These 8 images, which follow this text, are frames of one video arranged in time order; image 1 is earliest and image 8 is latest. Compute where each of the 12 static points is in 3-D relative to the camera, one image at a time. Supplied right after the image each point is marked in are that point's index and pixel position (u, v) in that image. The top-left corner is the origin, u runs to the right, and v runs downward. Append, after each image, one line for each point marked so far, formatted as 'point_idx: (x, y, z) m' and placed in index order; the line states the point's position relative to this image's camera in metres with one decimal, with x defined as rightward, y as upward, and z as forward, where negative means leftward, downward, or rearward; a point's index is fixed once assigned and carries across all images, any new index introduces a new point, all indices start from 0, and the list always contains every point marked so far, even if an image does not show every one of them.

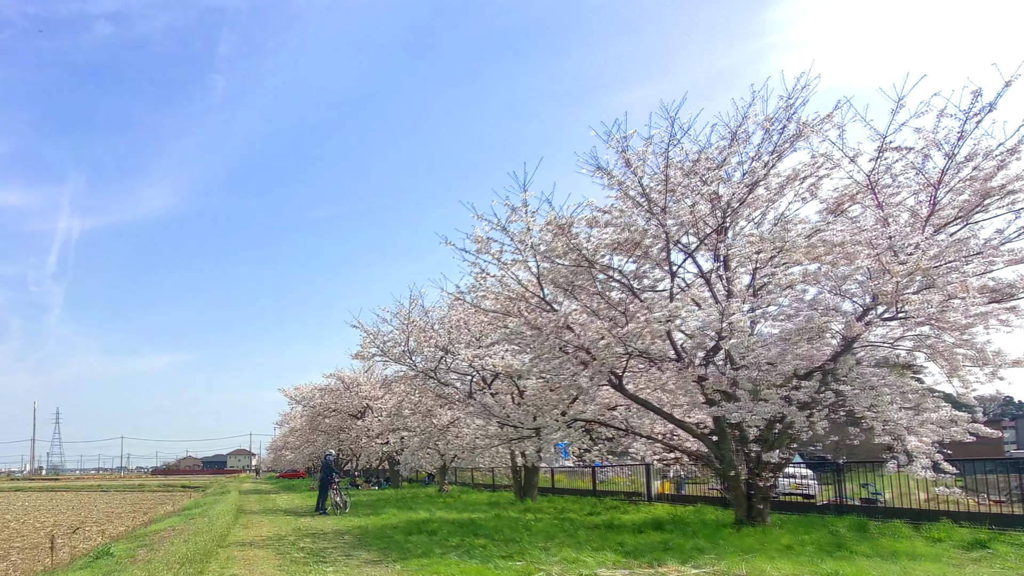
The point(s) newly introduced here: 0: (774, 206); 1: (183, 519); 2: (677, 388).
0: (+2.6, +0.8, +10.3) m
1: (-5.0, -3.5, +15.6) m
2: (+1.8, -1.1, +10.9) m
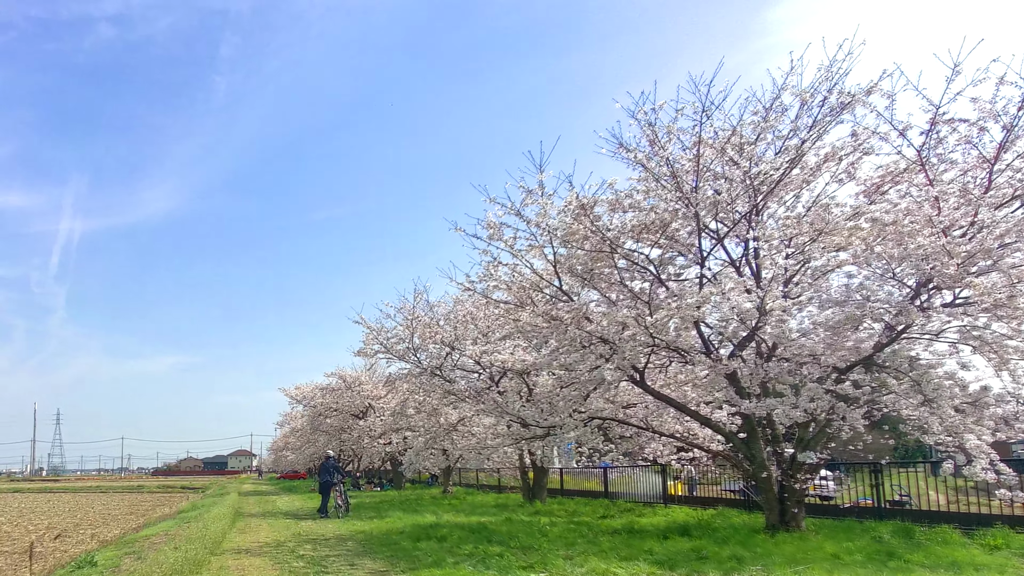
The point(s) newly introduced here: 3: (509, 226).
0: (+2.8, +0.9, +9.6) m
1: (-4.9, -3.4, +14.8) m
2: (+1.9, -1.0, +10.2) m
3: (0.0, +0.6, +10.4) m
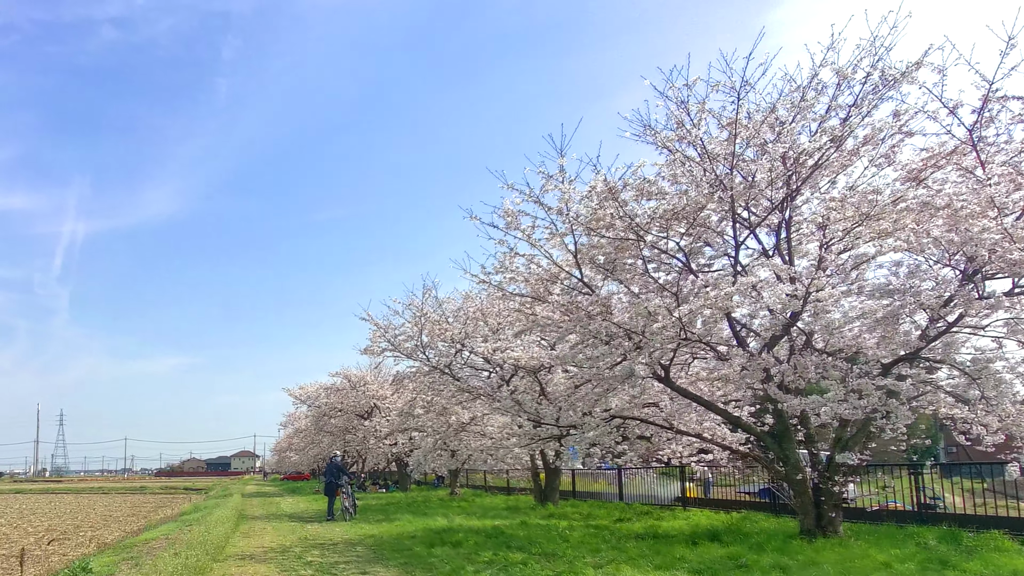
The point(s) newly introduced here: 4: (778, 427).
0: (+3.0, +1.0, +9.0) m
1: (-4.7, -3.4, +14.3) m
2: (+2.1, -0.9, +9.6) m
3: (+0.1, +0.7, +9.9) m
4: (+2.6, -1.3, +9.7) m
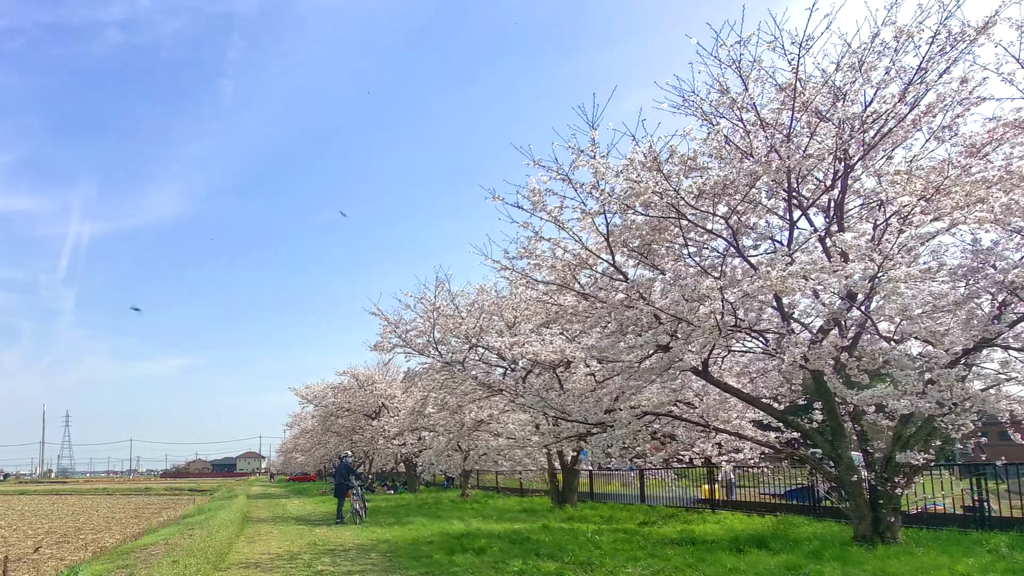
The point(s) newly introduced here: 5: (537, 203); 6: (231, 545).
0: (+3.2, +1.2, +8.3) m
1: (-4.4, -3.2, +13.5) m
2: (+2.4, -0.7, +8.8) m
3: (+0.4, +0.9, +9.1) m
4: (+2.8, -1.2, +8.9) m
5: (+0.2, +0.8, +9.3) m
6: (-2.9, -2.6, +10.5) m
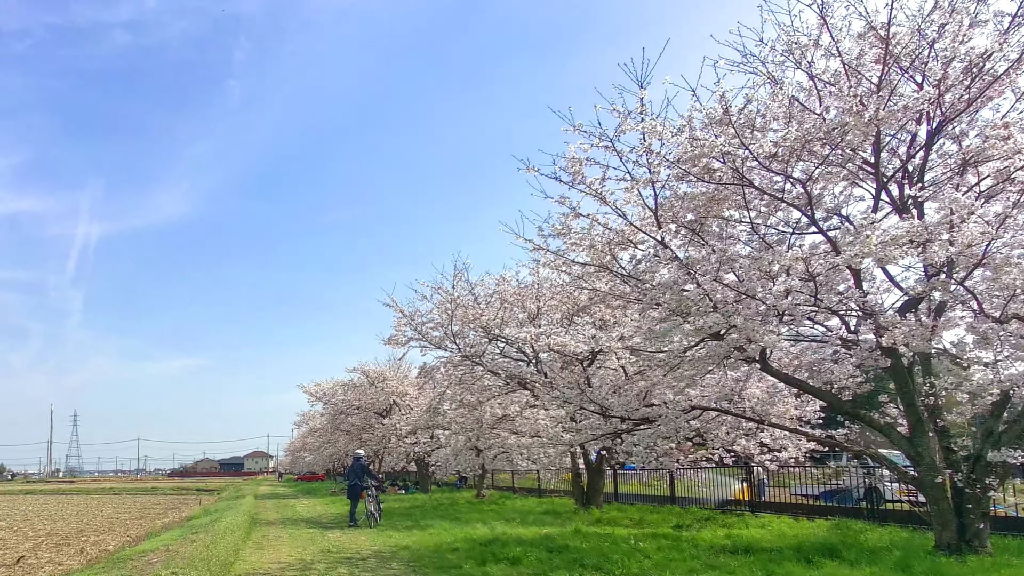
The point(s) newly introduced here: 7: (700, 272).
0: (+3.5, +1.3, +7.3) m
1: (-4.1, -3.1, +12.6) m
2: (+2.7, -0.6, +7.9) m
3: (+0.7, +1.0, +8.2) m
4: (+3.1, -1.0, +8.0) m
5: (+0.5, +1.0, +8.4) m
6: (-2.6, -2.5, +9.6) m
7: (+1.5, +0.1, +7.8) m
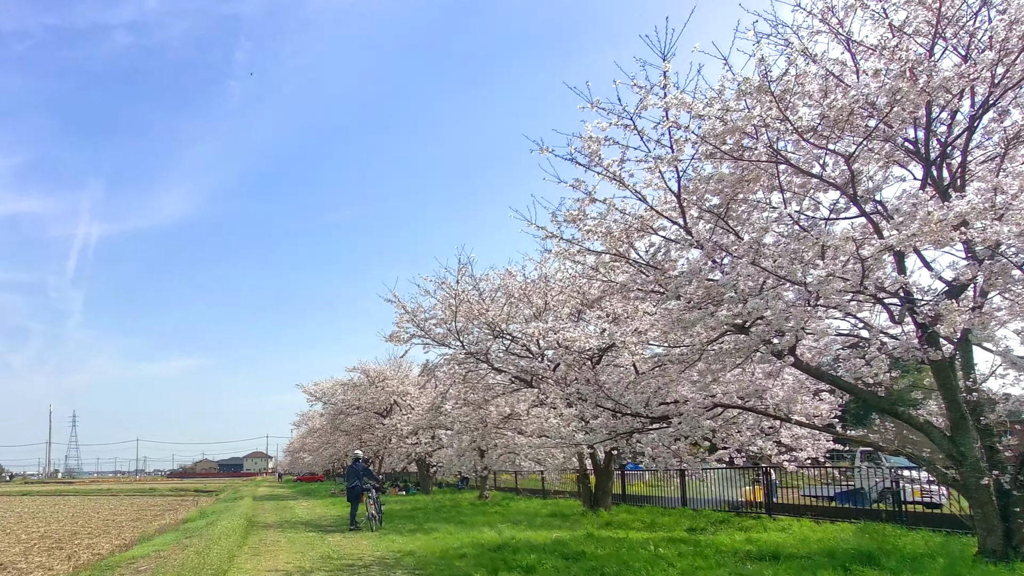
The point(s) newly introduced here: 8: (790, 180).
0: (+3.6, +1.4, +6.8) m
1: (-4.0, -3.0, +12.1) m
2: (+2.7, -0.5, +7.4) m
3: (+0.8, +1.1, +7.7) m
4: (+3.2, -0.9, +7.5) m
5: (+0.6, +1.0, +7.9) m
6: (-2.5, -2.4, +9.0) m
7: (+1.5, +0.2, +7.2) m
8: (+1.9, +0.7, +6.9) m
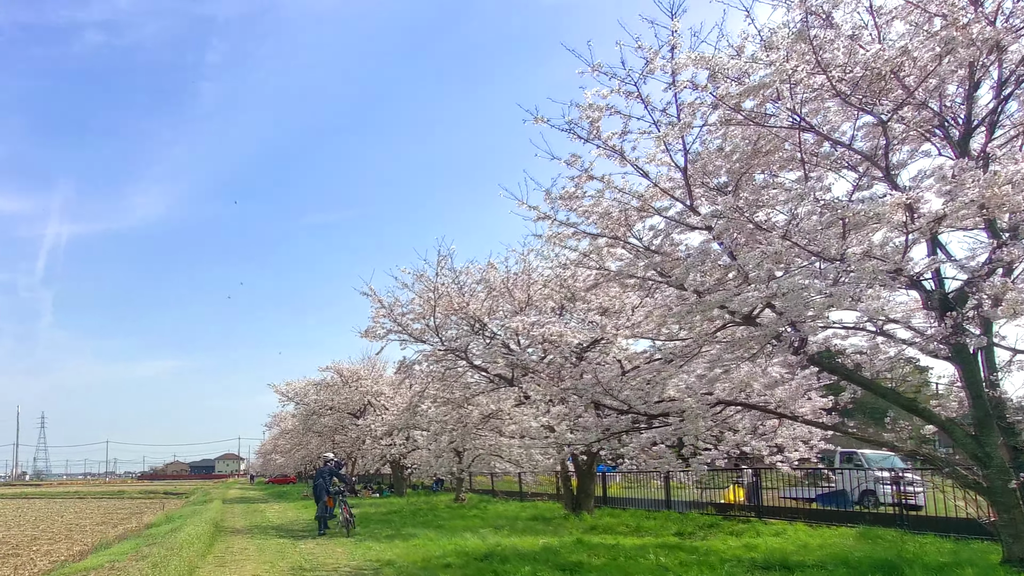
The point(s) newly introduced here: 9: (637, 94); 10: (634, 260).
0: (+3.5, +1.5, +6.2) m
1: (-4.2, -2.9, +11.4) m
2: (+2.7, -0.4, +6.8) m
3: (+0.7, +1.2, +7.0) m
4: (+3.1, -0.8, +6.9) m
5: (+0.5, +1.1, +7.2) m
6: (-2.6, -2.3, +8.3) m
7: (+1.5, +0.3, +6.6) m
8: (+1.8, +0.8, +6.3) m
9: (+0.8, +1.3, +6.8) m
10: (+1.0, +0.2, +8.2) m
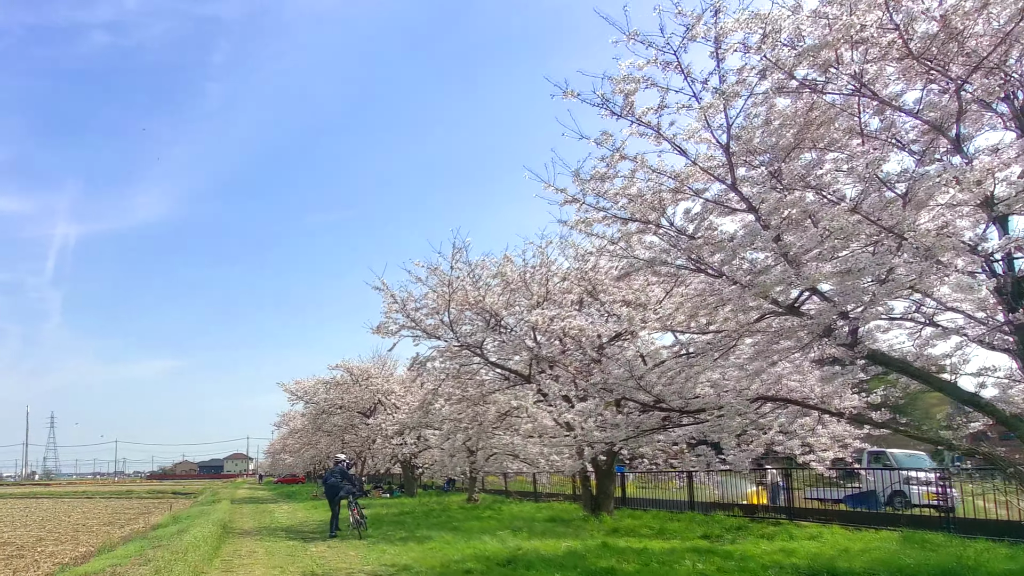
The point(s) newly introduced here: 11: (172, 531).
0: (+3.7, +1.6, +5.7) m
1: (-4.0, -2.8, +10.9) m
2: (+2.9, -0.3, +6.3) m
3: (+0.9, +1.3, +6.5) m
4: (+3.3, -0.7, +6.4) m
5: (+0.7, +1.2, +6.7) m
6: (-2.4, -2.2, +7.8) m
7: (+1.7, +0.4, +6.1) m
8: (+2.0, +0.9, +5.8) m
9: (+1.0, +1.4, +6.3) m
10: (+1.2, +0.3, +7.7) m
11: (-4.8, -3.4, +14.3) m
